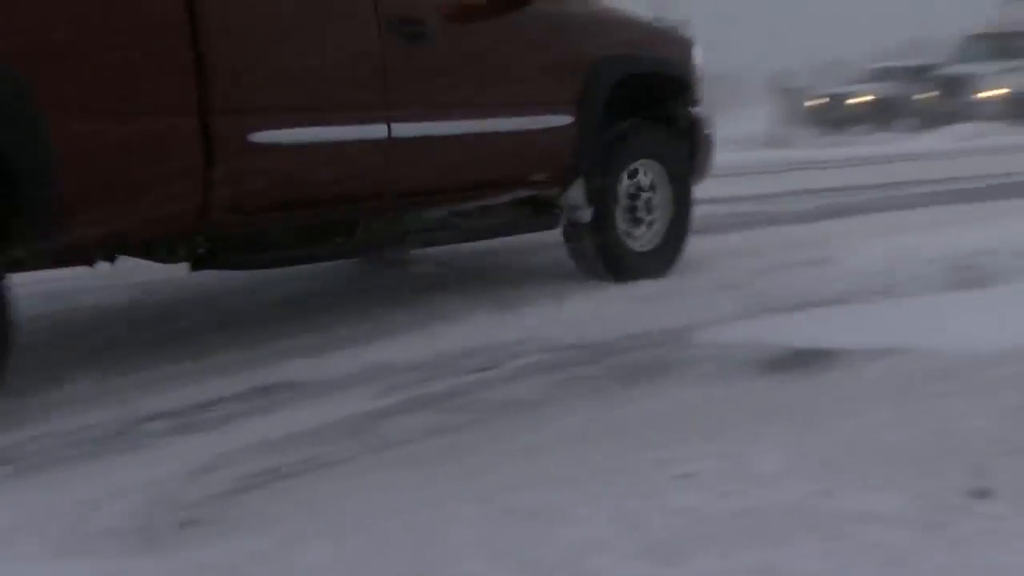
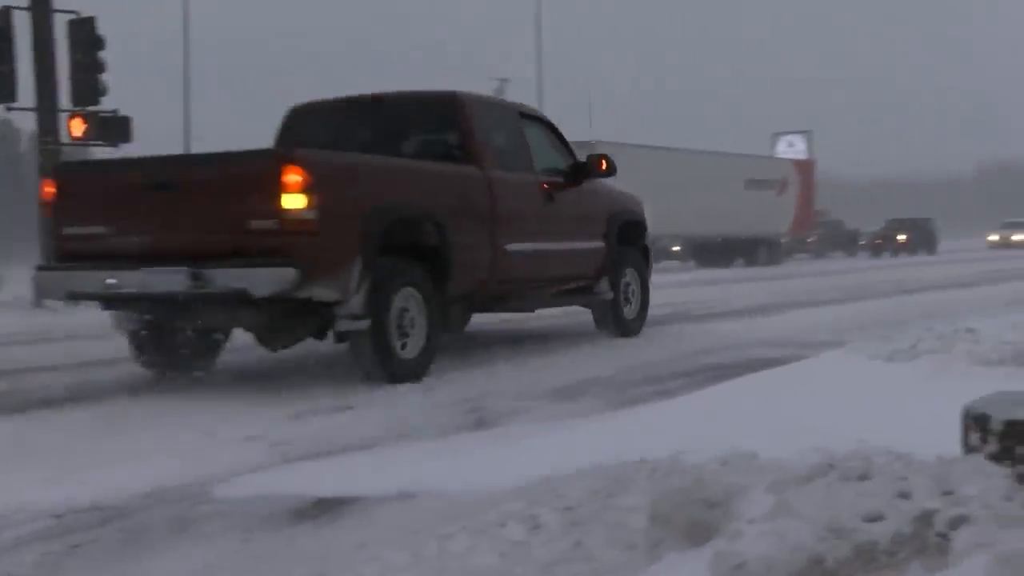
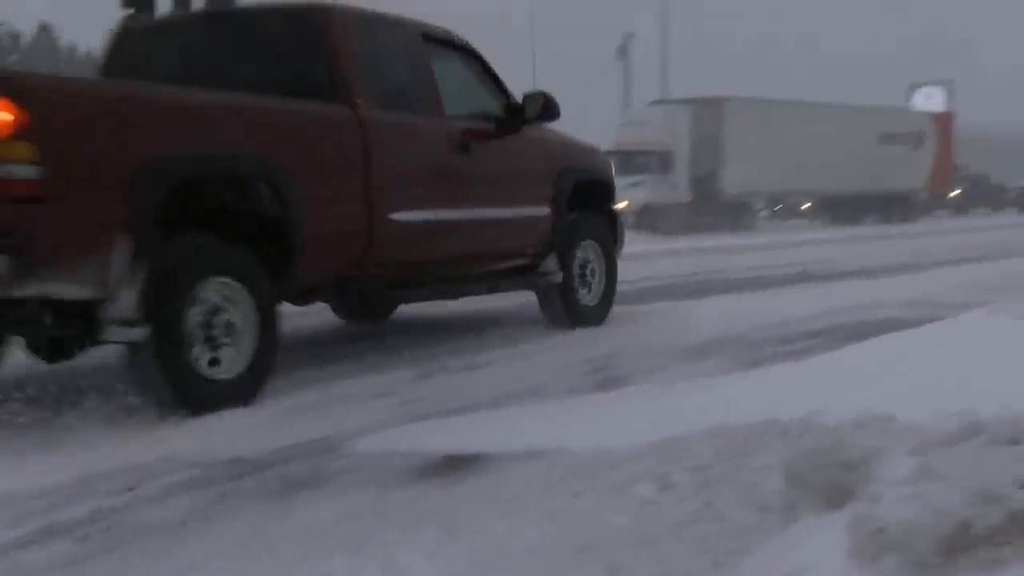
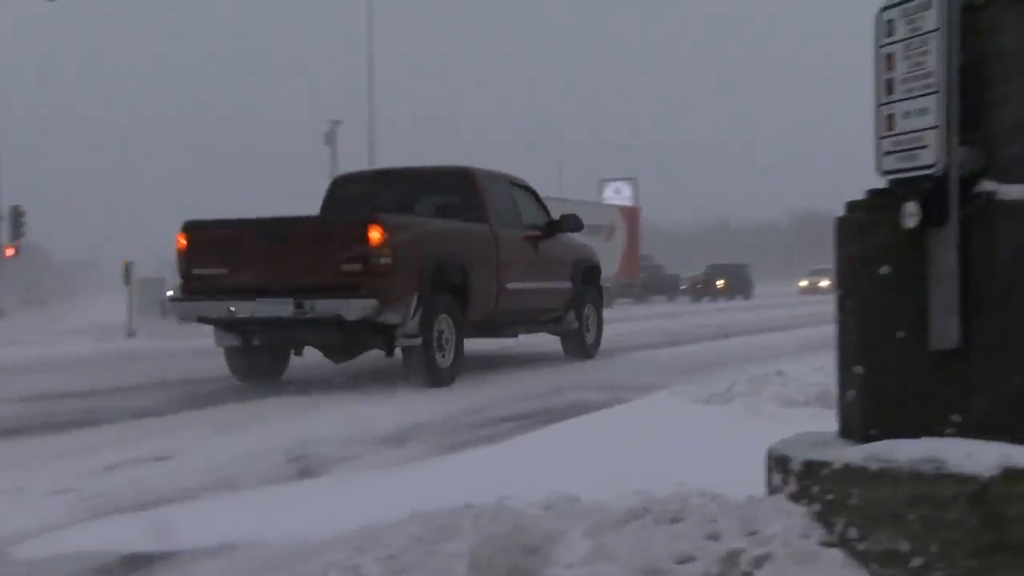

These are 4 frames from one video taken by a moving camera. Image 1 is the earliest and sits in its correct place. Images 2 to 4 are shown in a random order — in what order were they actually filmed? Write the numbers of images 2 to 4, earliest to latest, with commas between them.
3, 2, 4
